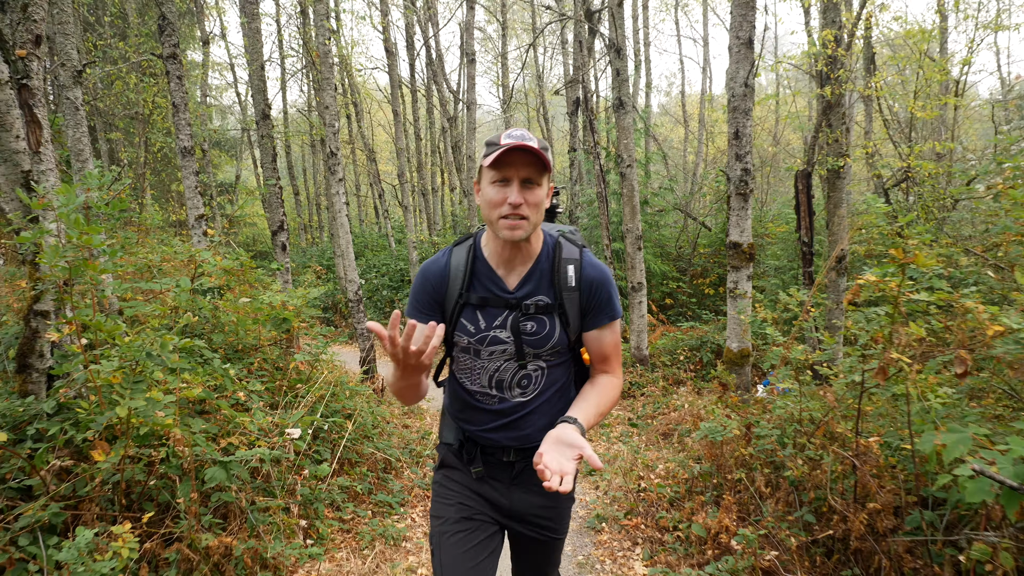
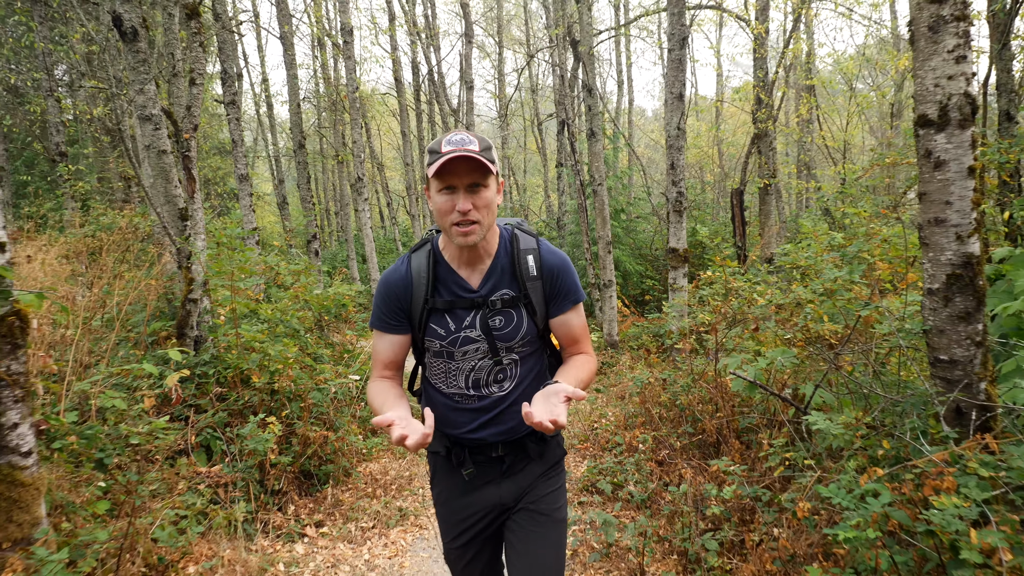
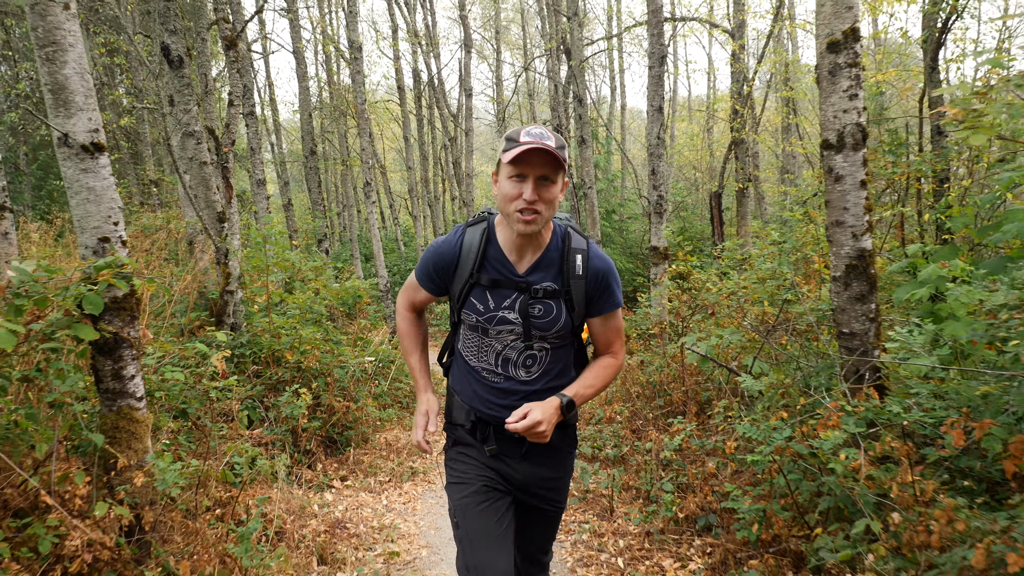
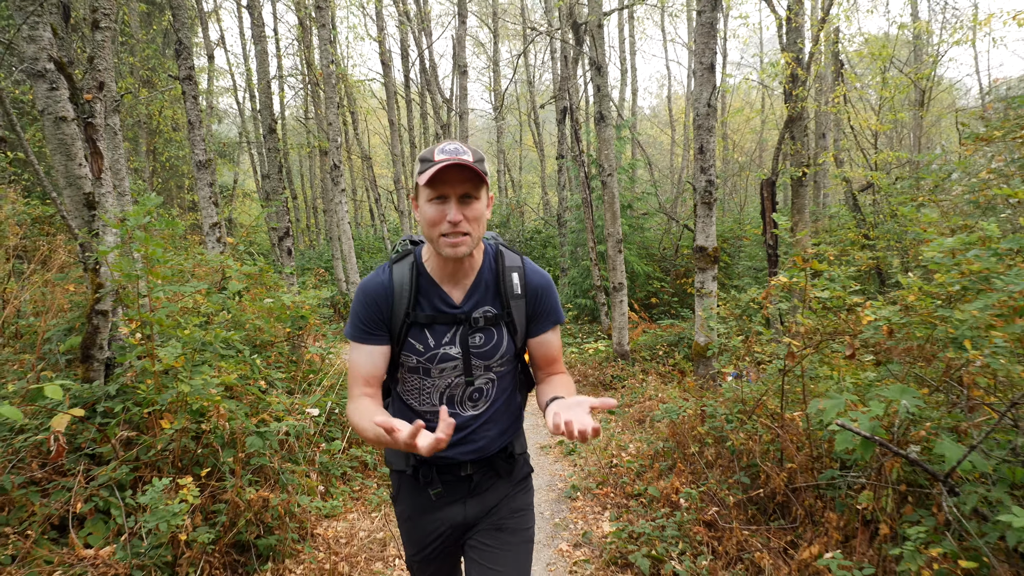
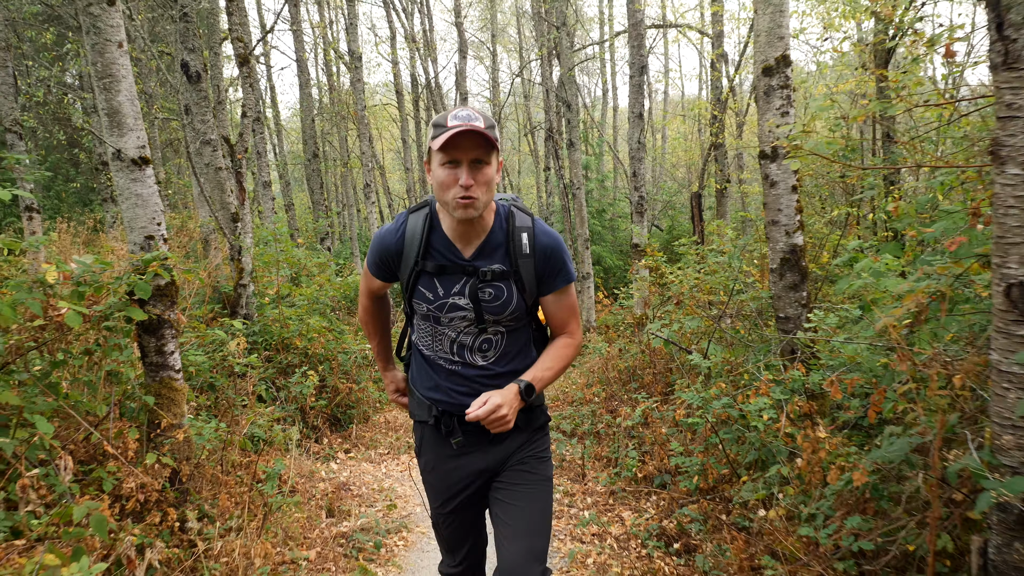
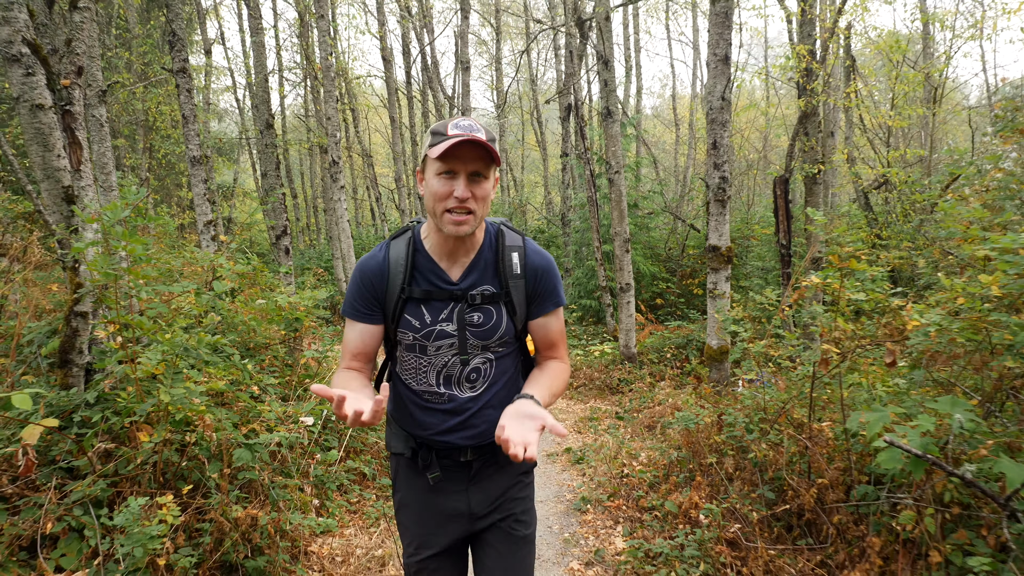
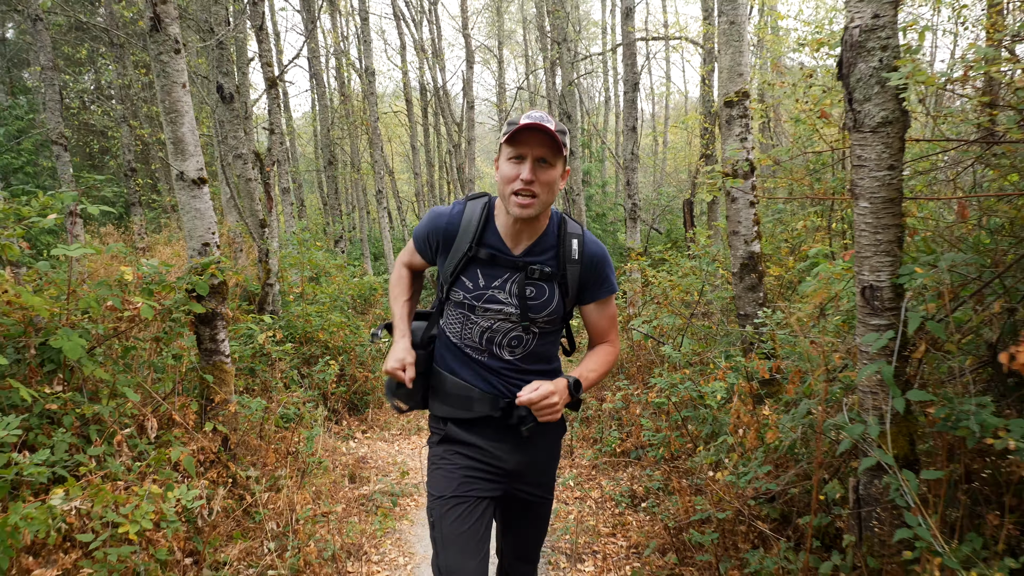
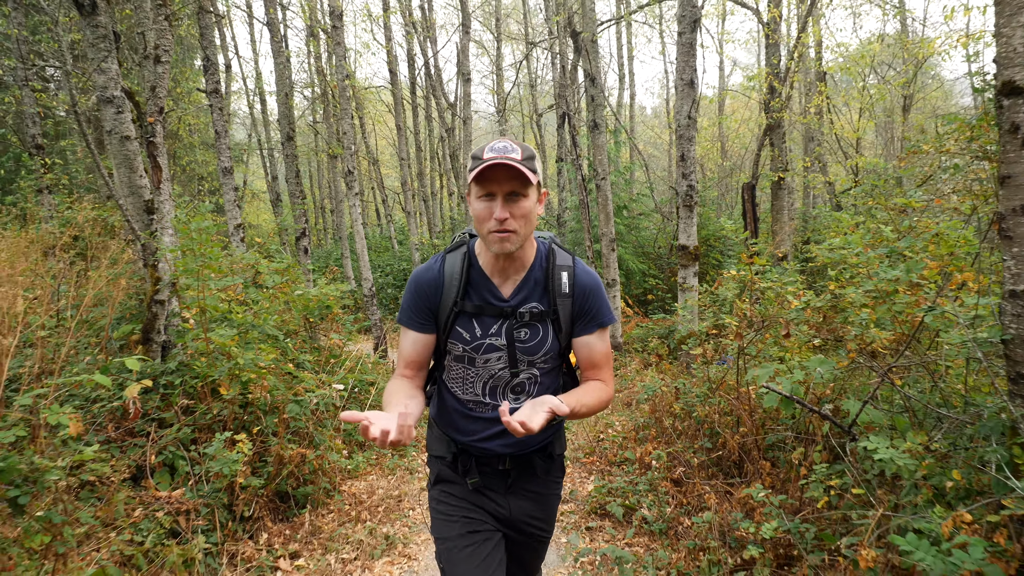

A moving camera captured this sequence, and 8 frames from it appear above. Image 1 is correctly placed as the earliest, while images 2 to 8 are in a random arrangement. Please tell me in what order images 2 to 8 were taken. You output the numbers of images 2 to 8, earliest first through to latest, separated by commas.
6, 4, 8, 2, 3, 5, 7
